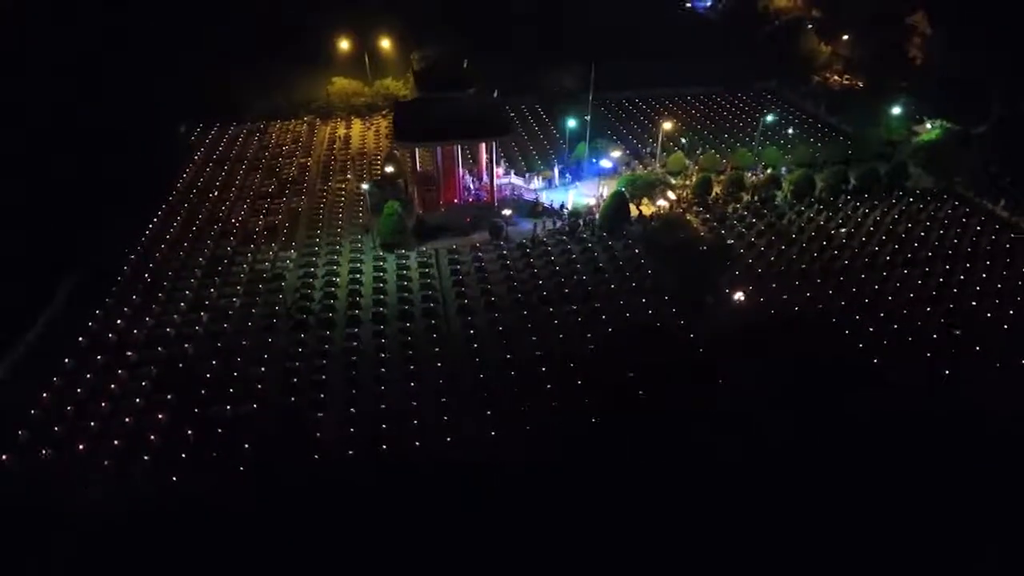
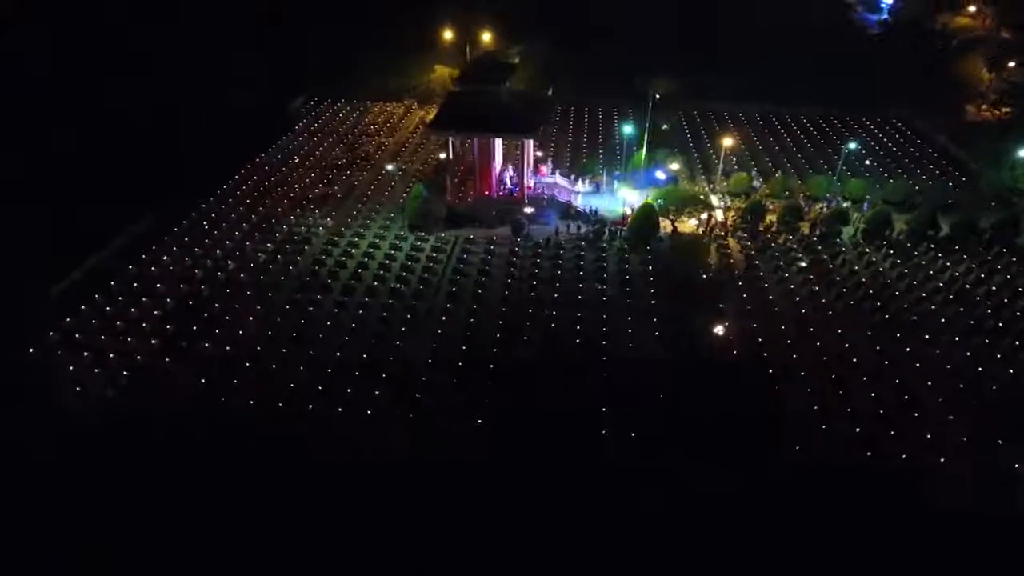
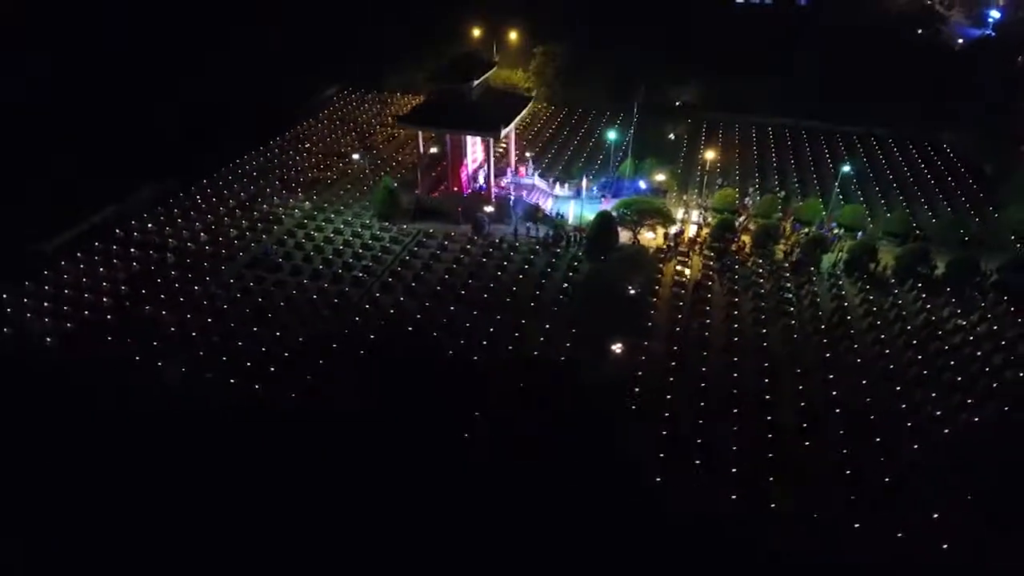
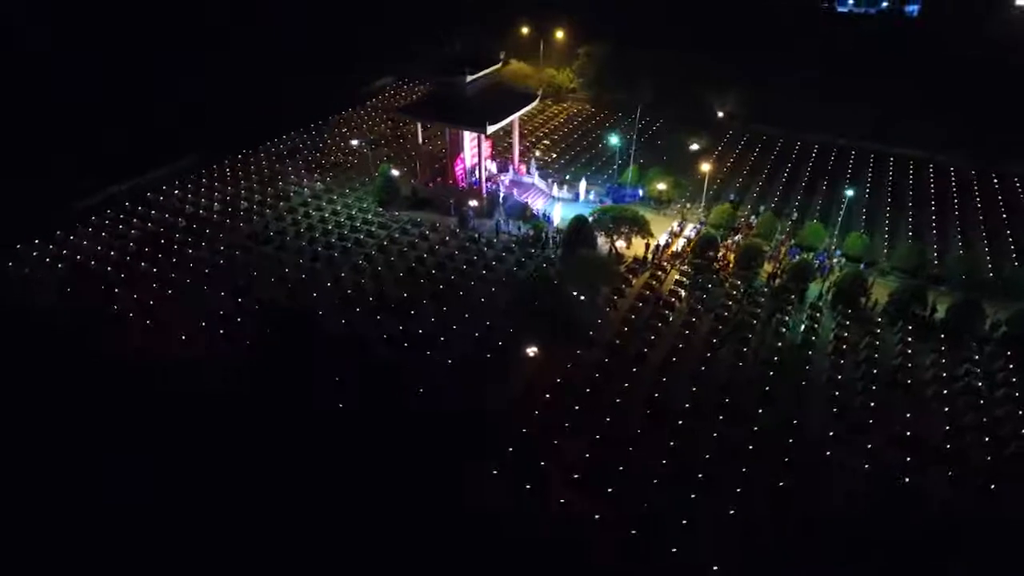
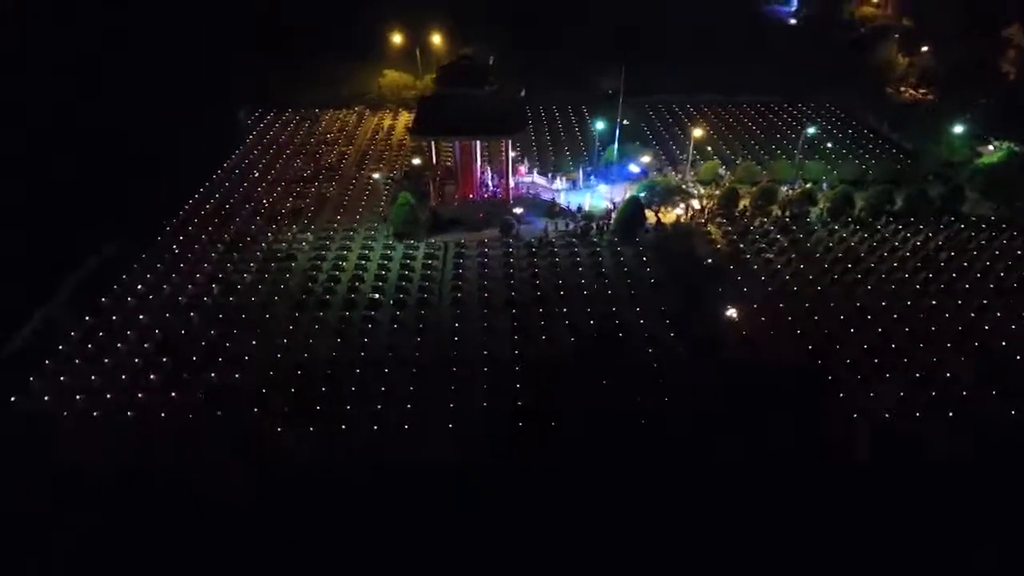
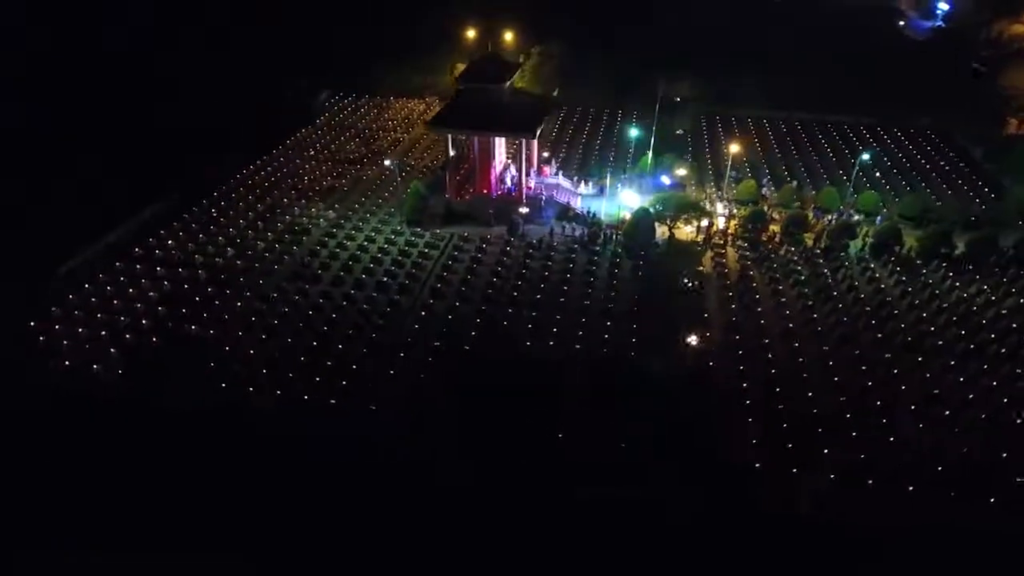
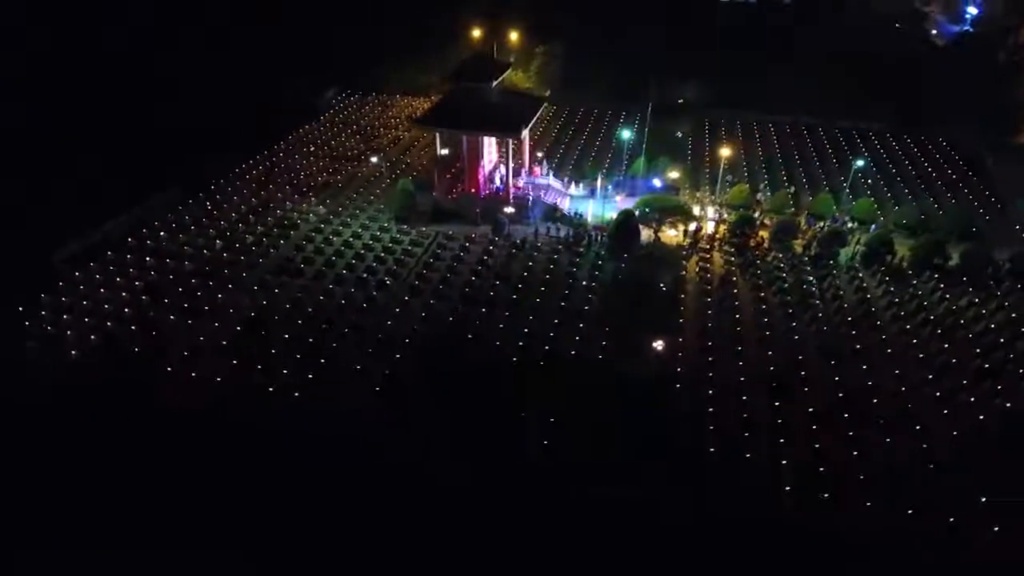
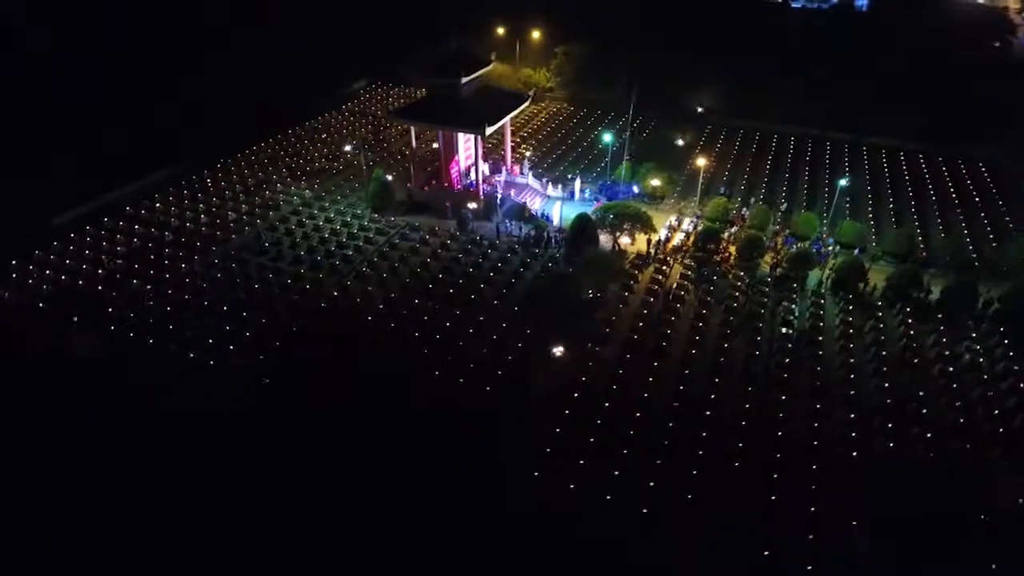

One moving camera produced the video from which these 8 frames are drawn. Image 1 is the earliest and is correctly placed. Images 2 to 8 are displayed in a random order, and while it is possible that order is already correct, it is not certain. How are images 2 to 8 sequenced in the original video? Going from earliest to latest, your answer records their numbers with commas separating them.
5, 2, 6, 7, 3, 8, 4
